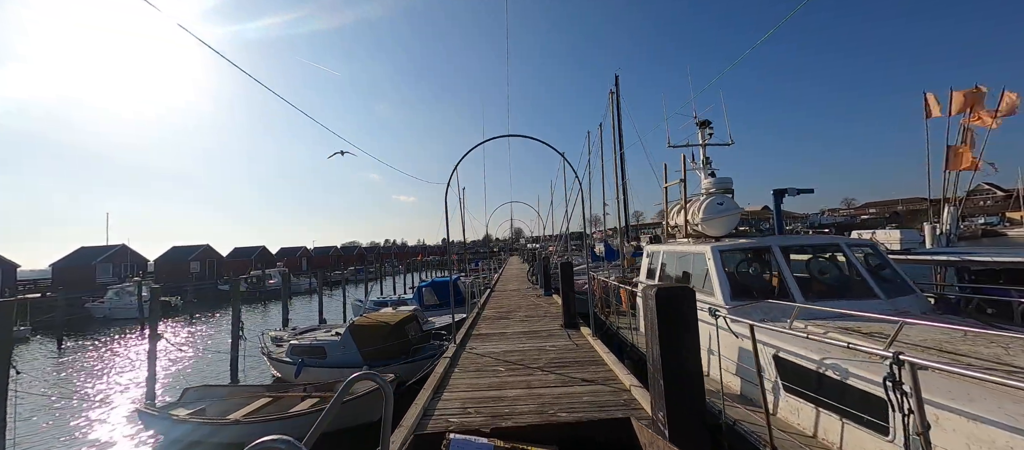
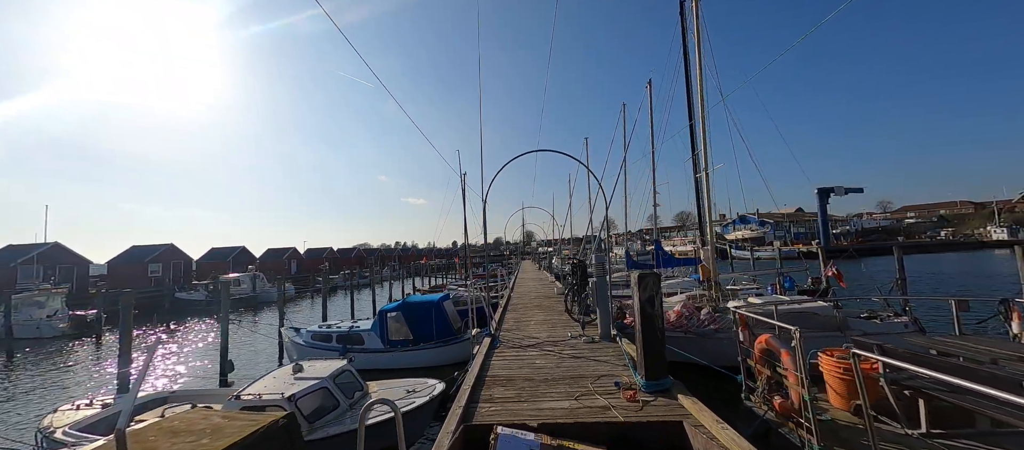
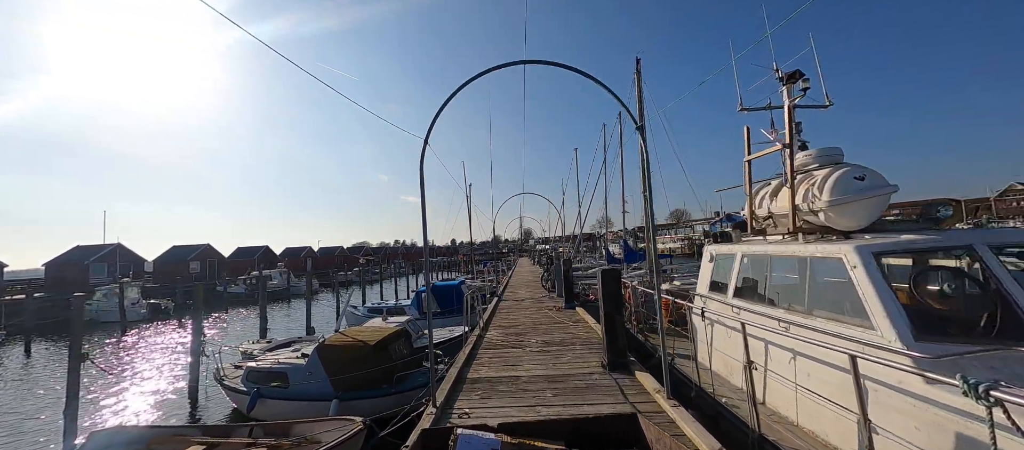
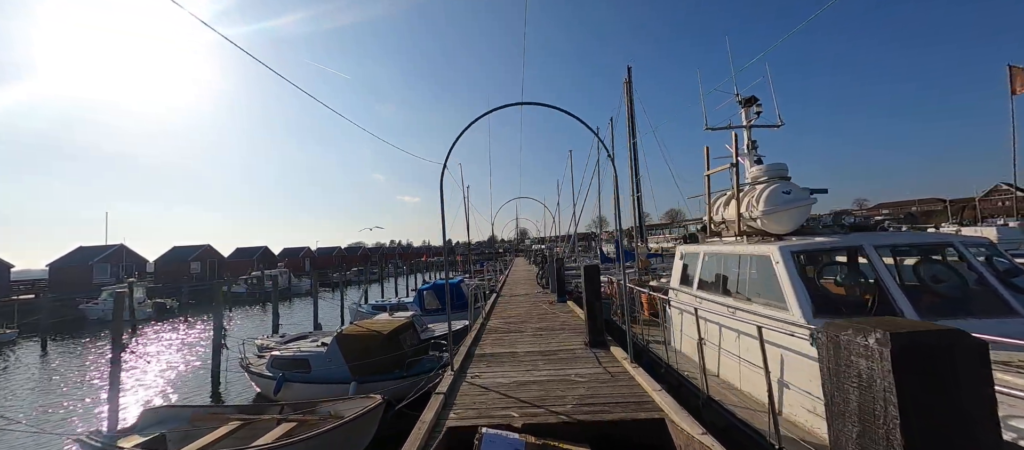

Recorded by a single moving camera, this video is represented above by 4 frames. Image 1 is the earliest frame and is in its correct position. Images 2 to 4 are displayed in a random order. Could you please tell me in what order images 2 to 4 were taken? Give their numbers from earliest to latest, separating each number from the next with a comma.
4, 3, 2
